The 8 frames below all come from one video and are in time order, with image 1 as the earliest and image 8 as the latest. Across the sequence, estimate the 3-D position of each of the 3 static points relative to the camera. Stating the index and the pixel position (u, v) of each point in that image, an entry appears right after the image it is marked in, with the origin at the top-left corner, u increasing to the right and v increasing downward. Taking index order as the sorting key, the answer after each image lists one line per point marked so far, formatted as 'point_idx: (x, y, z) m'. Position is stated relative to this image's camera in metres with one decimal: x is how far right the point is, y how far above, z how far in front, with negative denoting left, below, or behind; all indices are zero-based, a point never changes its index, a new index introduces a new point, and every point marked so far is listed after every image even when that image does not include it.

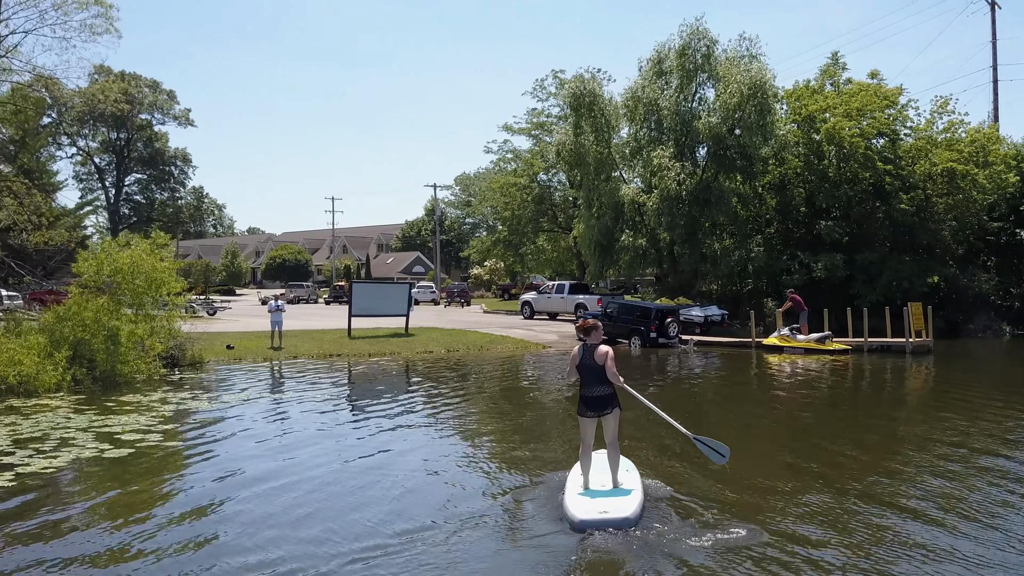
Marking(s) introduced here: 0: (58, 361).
0: (-8.4, -1.4, +14.2) m
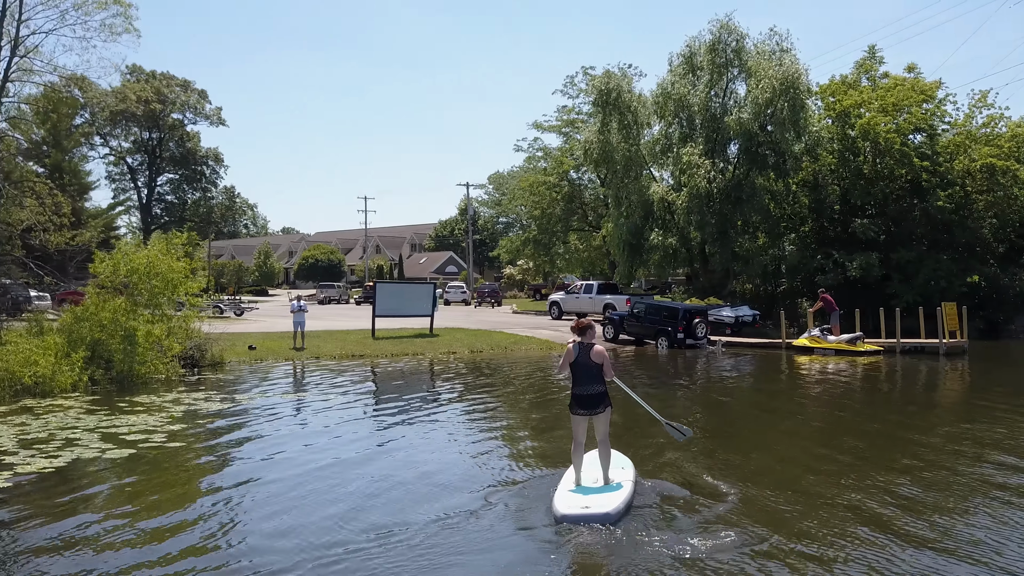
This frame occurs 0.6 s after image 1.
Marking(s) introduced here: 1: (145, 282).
0: (-8.1, -1.4, +14.2) m
1: (-7.6, +0.2, +15.9) m
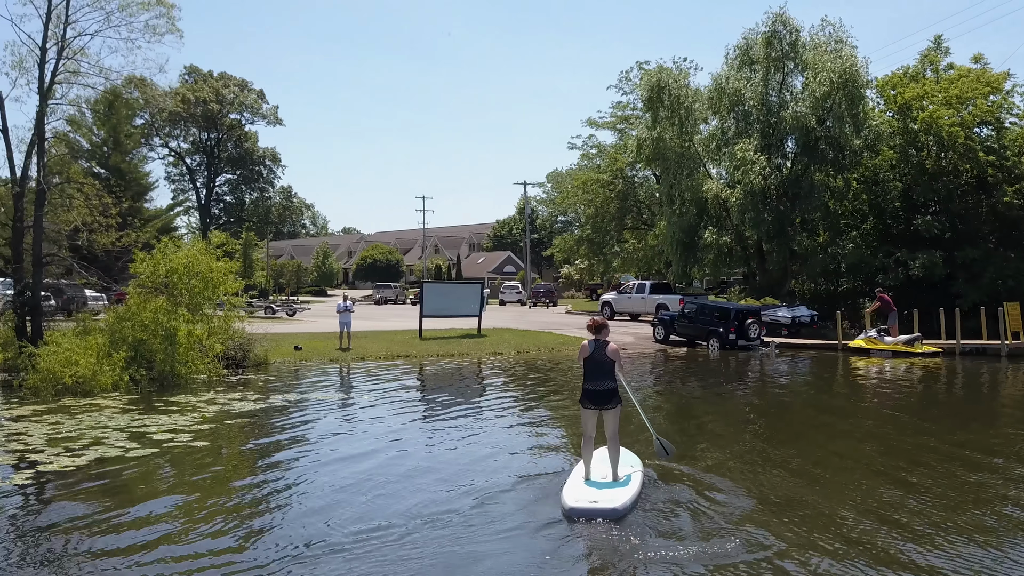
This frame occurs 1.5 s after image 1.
0: (-7.4, -1.4, +14.5) m
1: (-6.9, +0.2, +16.2) m
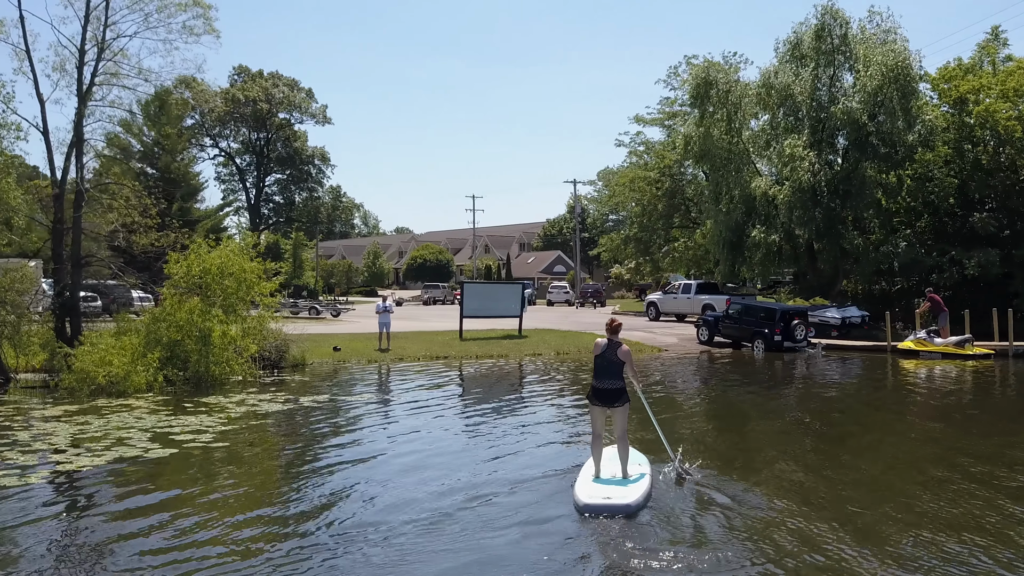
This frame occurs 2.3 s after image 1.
0: (-6.9, -1.4, +14.7) m
1: (-6.2, +0.1, +16.4) m
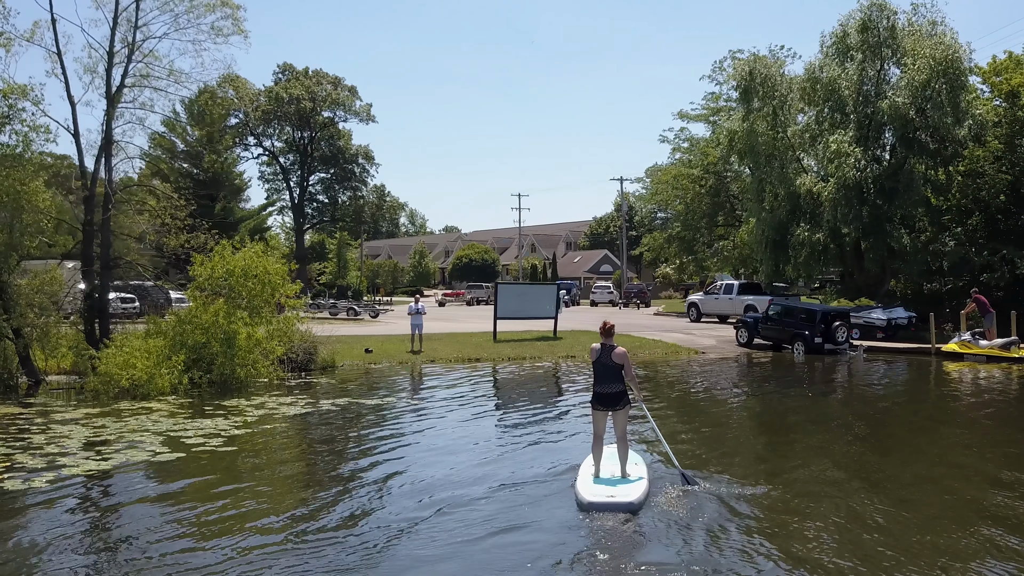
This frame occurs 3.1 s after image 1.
0: (-6.4, -1.5, +14.9) m
1: (-5.7, +0.1, +16.5) m
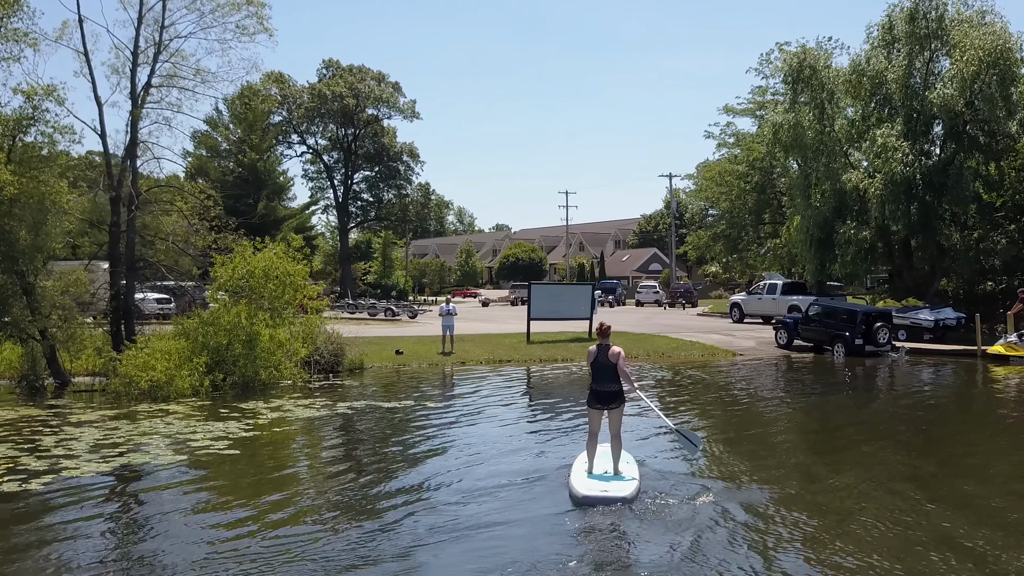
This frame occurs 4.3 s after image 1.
0: (-6.0, -1.5, +15.0) m
1: (-5.2, 0.0, +16.6) m
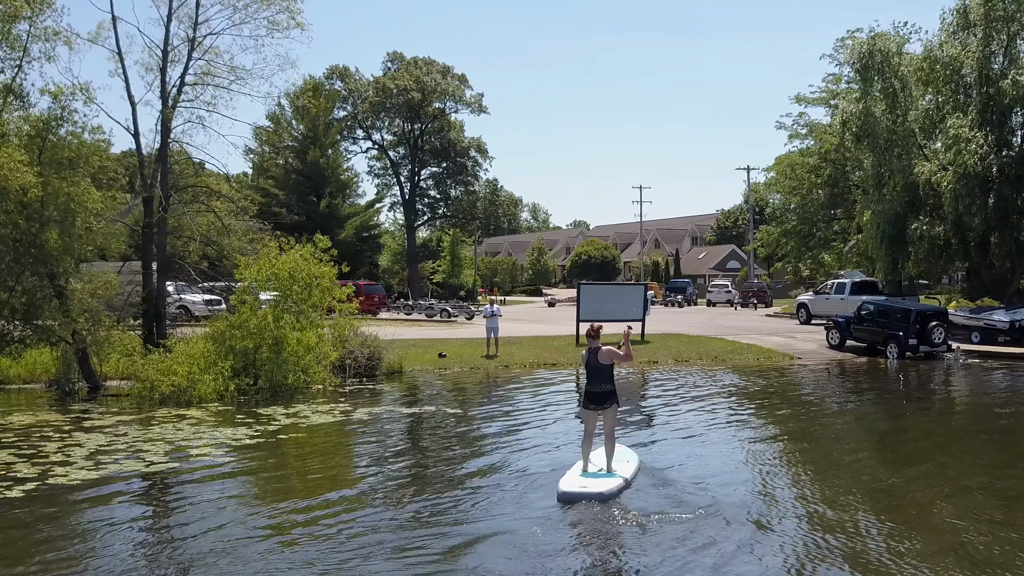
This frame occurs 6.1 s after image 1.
0: (-5.5, -1.6, +15.0) m
1: (-4.5, -0.1, +16.5) m
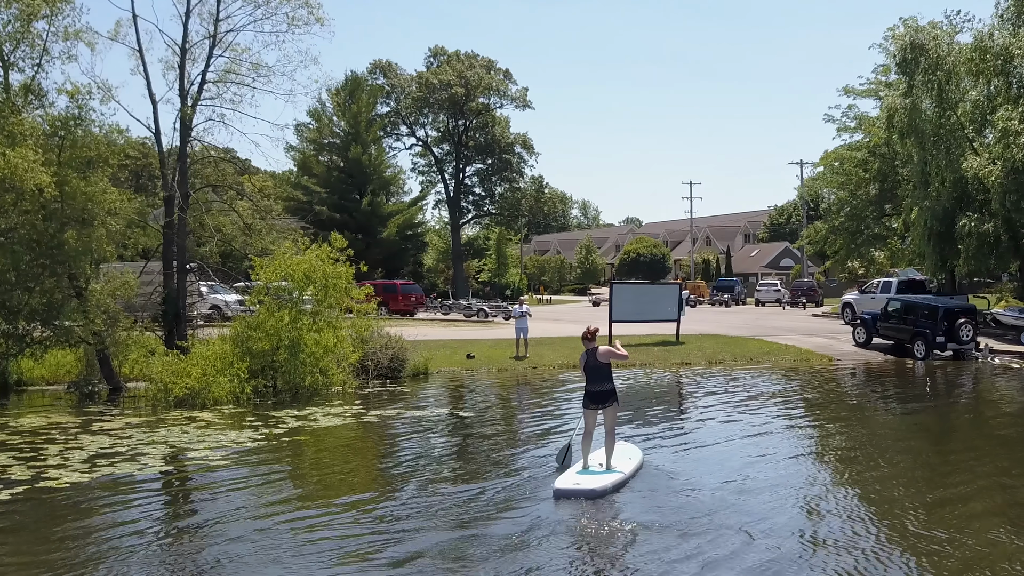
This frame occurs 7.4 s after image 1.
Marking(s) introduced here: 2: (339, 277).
0: (-5.1, -1.6, +15.0) m
1: (-4.0, -0.1, +16.5) m
2: (-3.5, +0.2, +16.9) m
